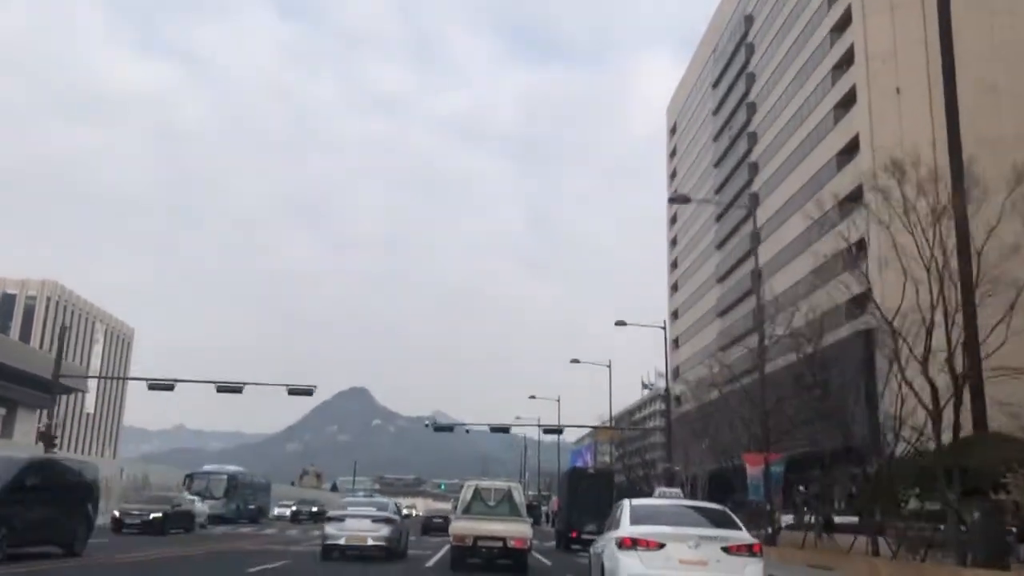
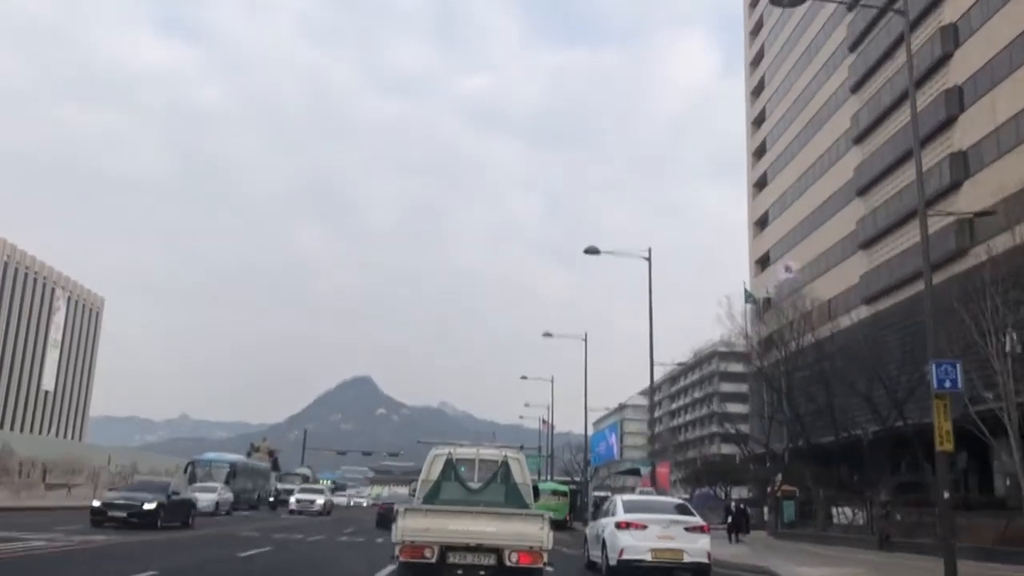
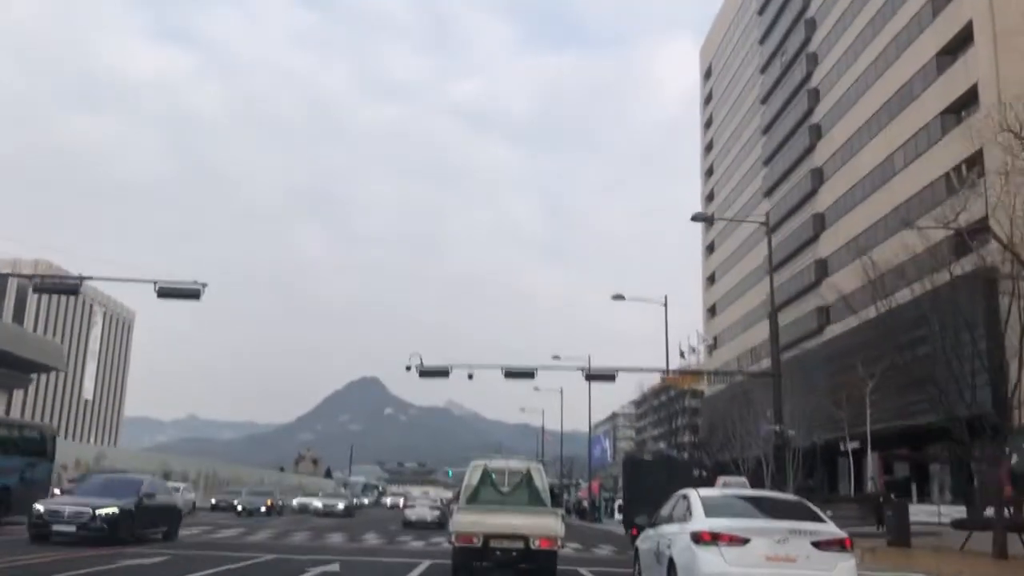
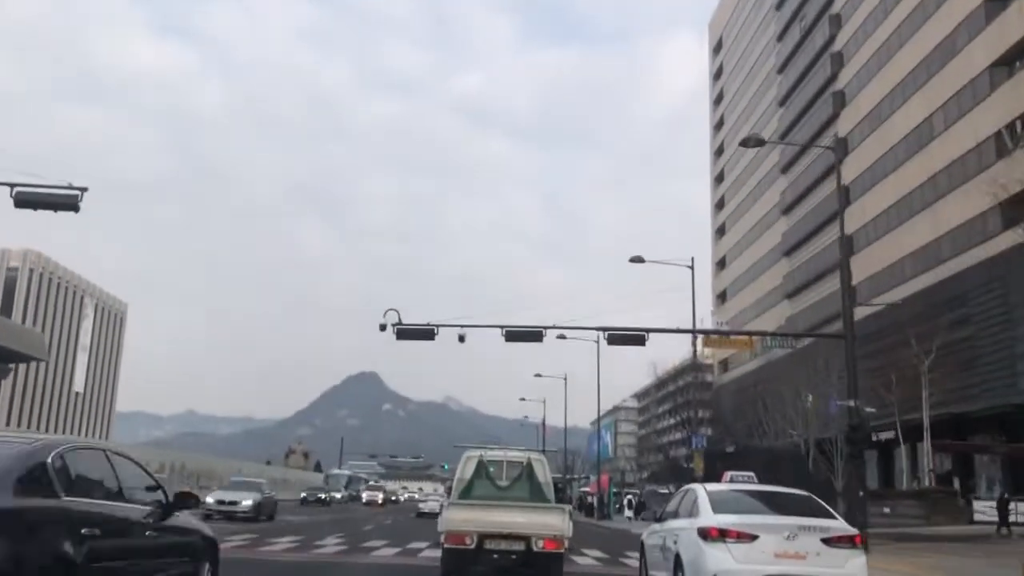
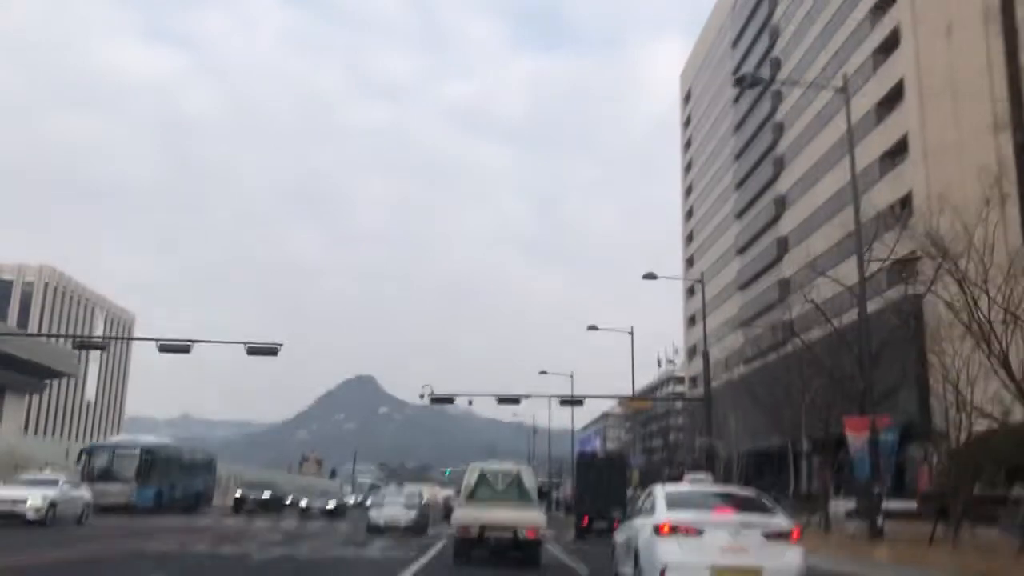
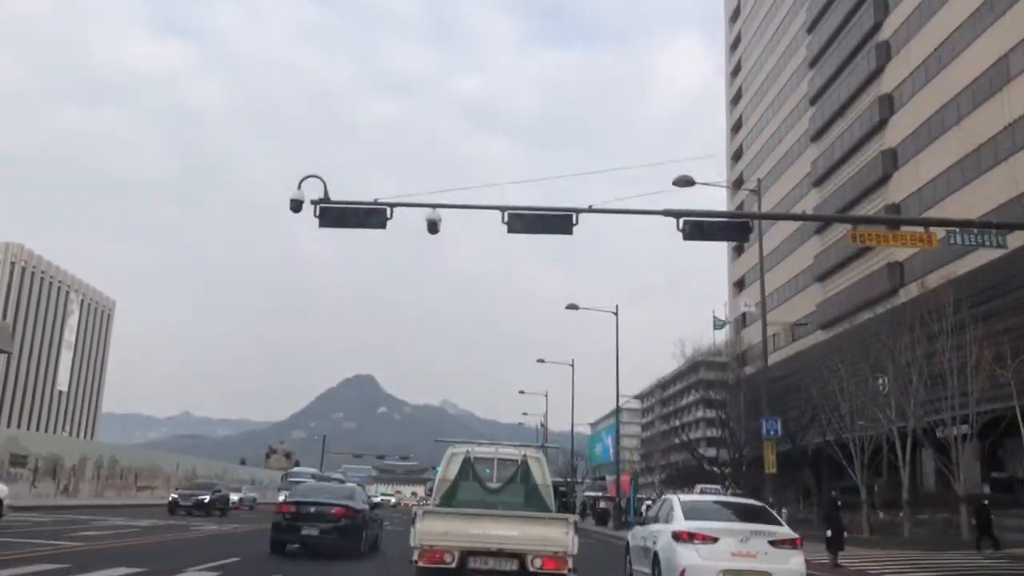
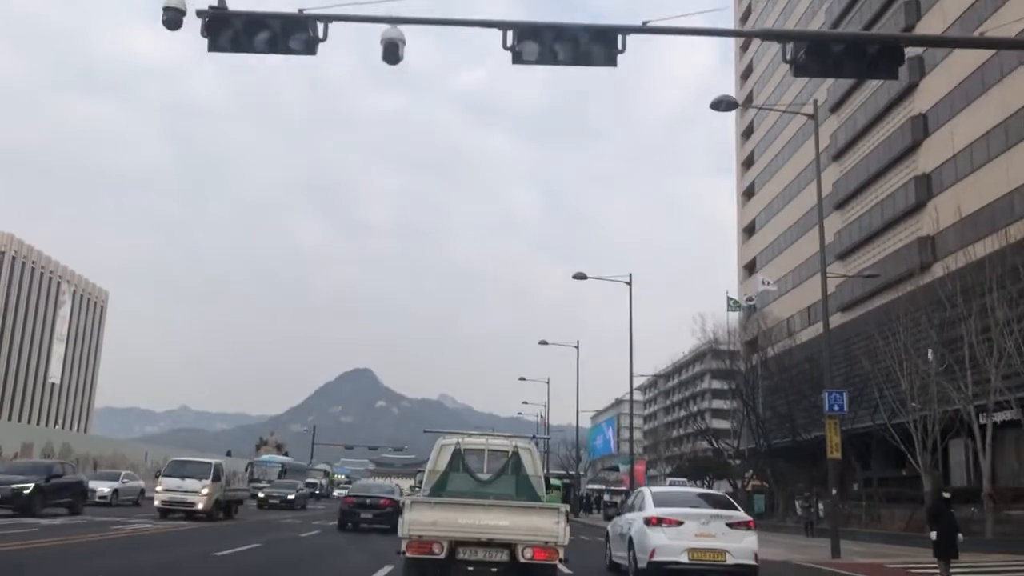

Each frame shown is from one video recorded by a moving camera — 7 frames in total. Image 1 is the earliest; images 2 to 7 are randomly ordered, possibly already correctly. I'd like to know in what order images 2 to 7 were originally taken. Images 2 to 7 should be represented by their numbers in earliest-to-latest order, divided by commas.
5, 3, 4, 6, 7, 2
